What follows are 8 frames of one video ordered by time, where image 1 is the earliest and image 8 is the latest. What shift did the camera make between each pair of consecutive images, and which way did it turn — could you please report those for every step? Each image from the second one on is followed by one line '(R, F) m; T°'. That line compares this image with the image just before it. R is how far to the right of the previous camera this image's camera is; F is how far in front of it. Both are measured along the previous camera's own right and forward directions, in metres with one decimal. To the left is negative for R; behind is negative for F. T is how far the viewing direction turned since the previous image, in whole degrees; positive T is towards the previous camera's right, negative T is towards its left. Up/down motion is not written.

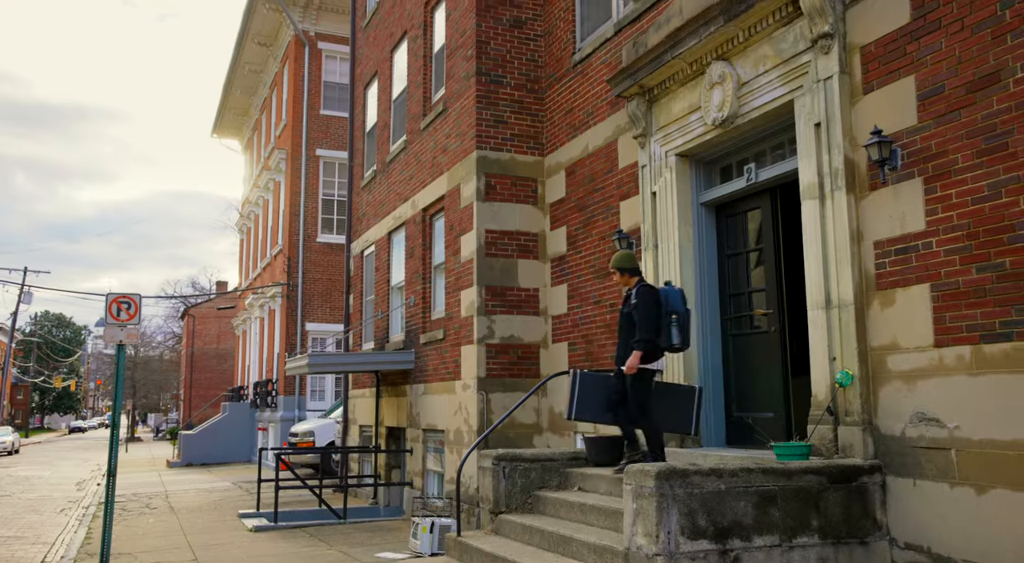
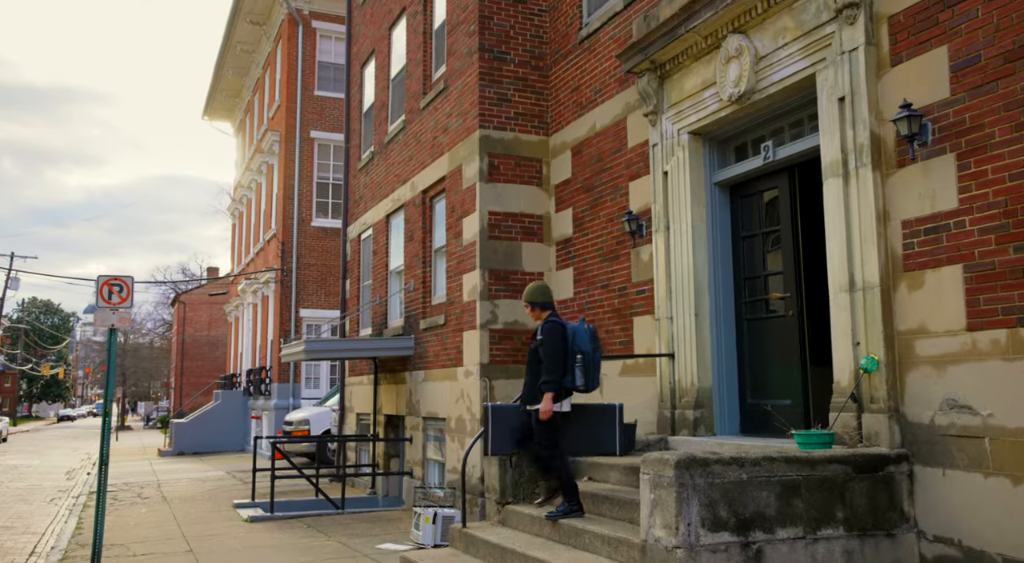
(-0.1, +0.3) m; +1°
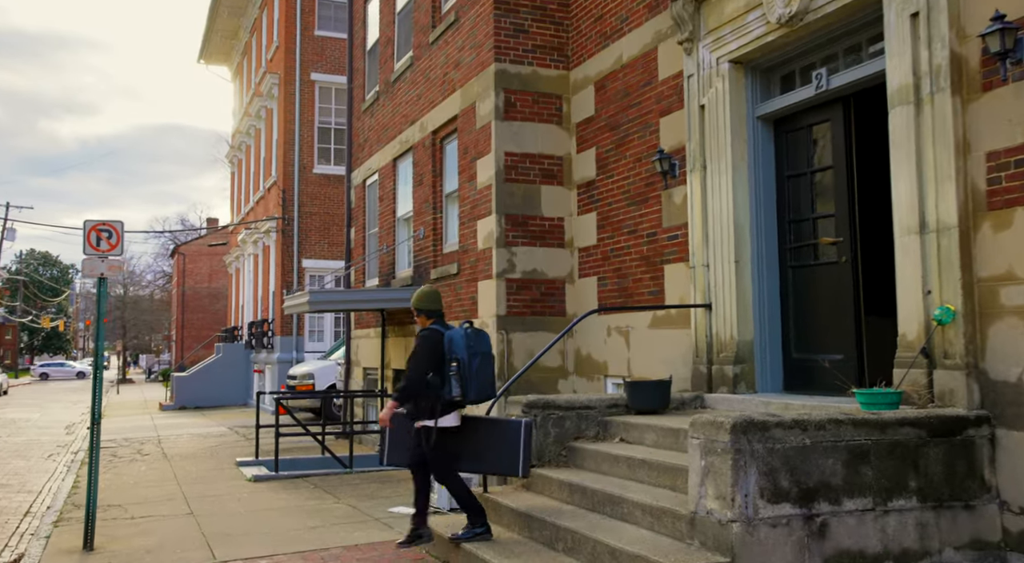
(-0.2, +0.7) m; 0°
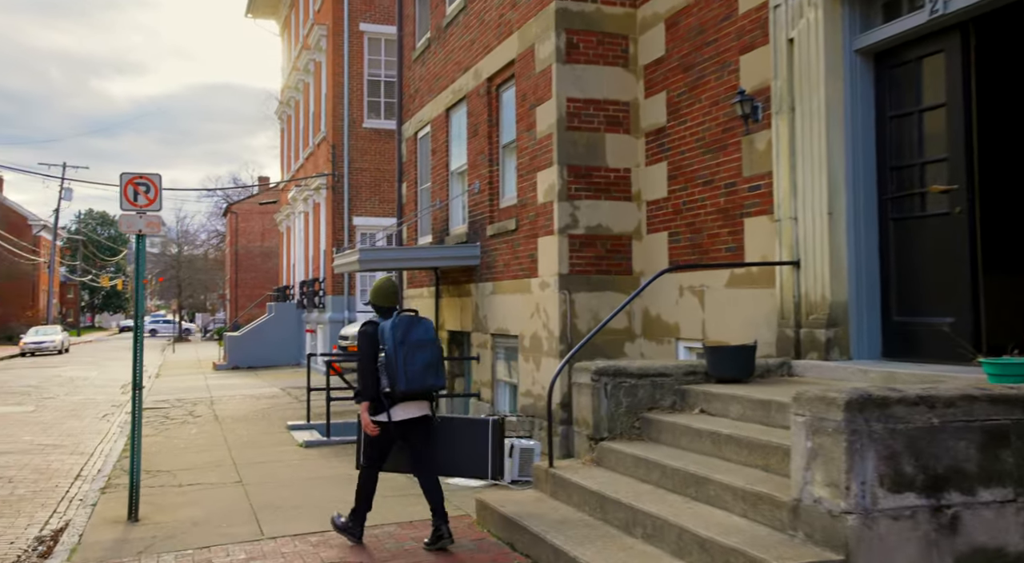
(-0.1, +0.6) m; -3°
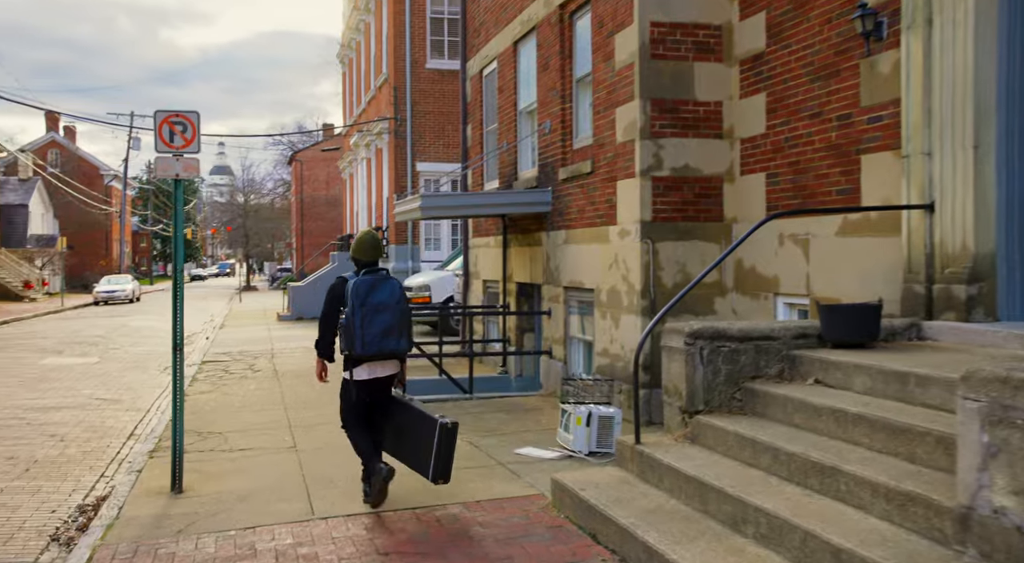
(-0.1, +0.9) m; -4°
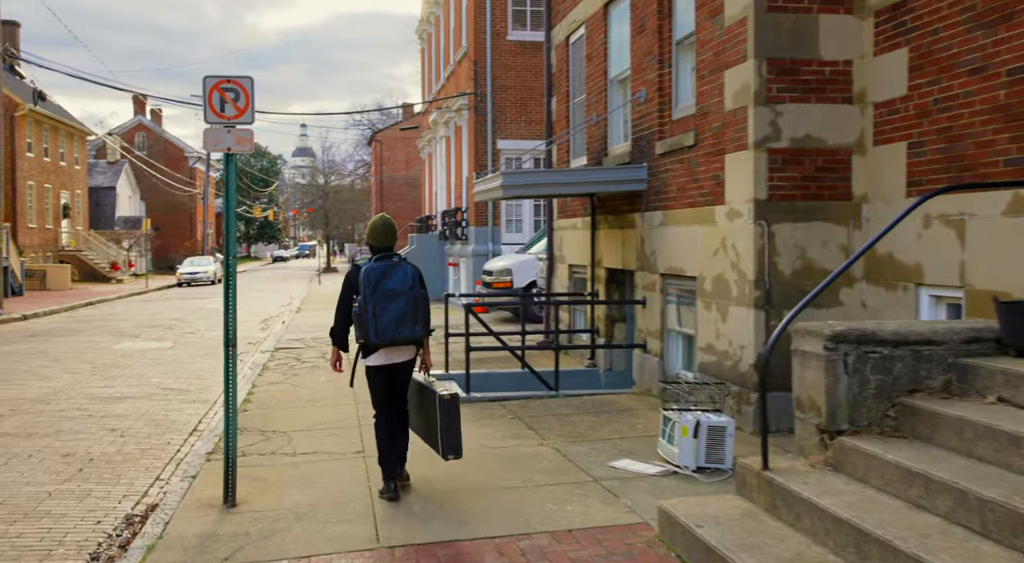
(-0.1, +0.9) m; -5°
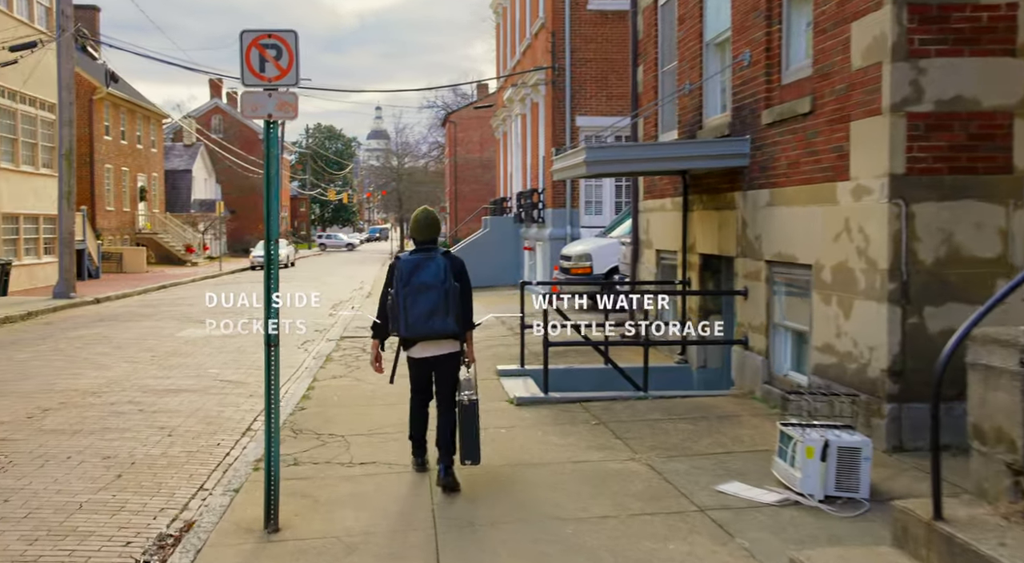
(-0.1, +1.0) m; -5°
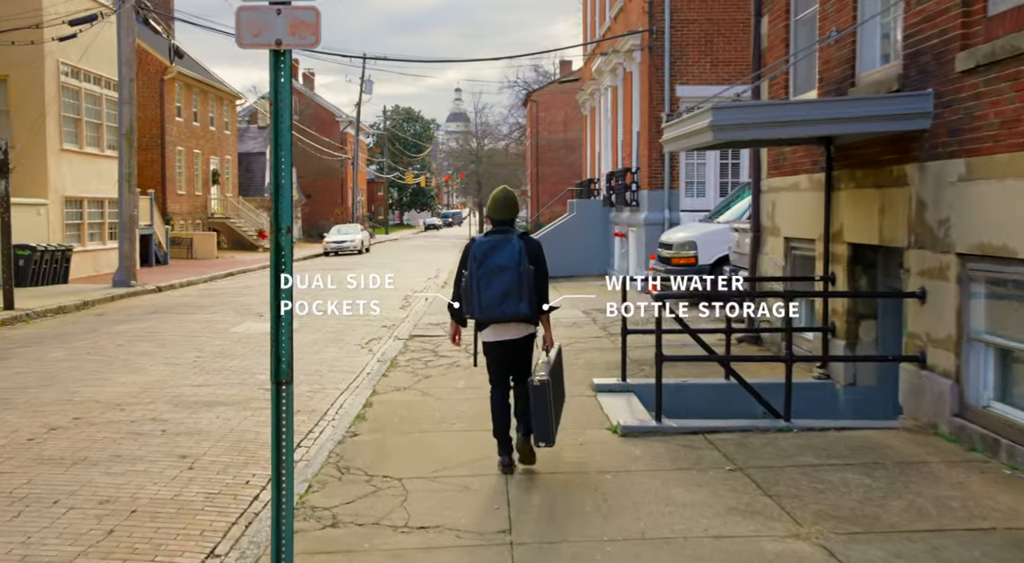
(-0.2, +1.8) m; -5°
